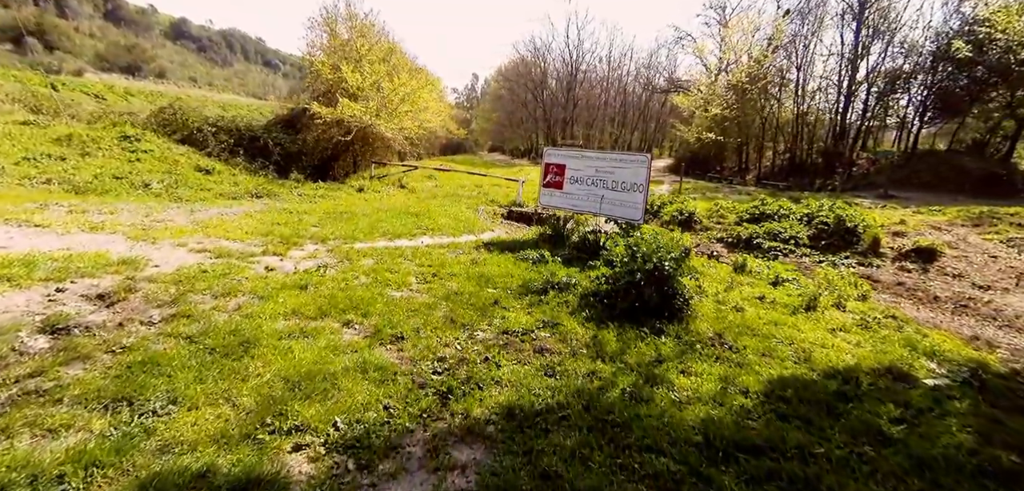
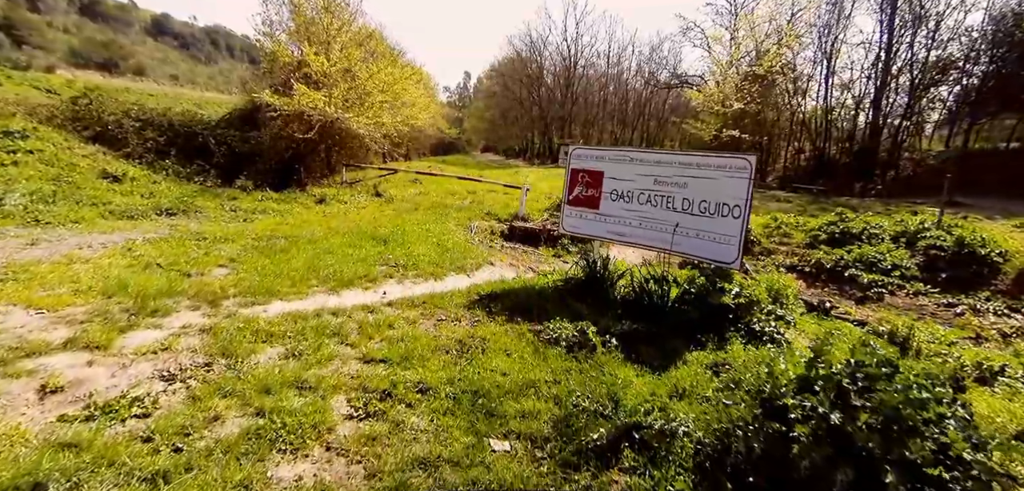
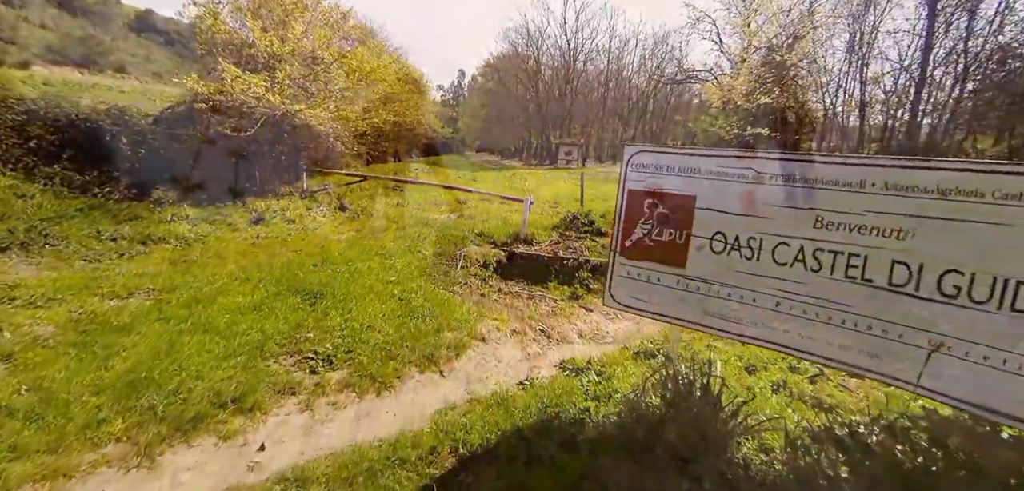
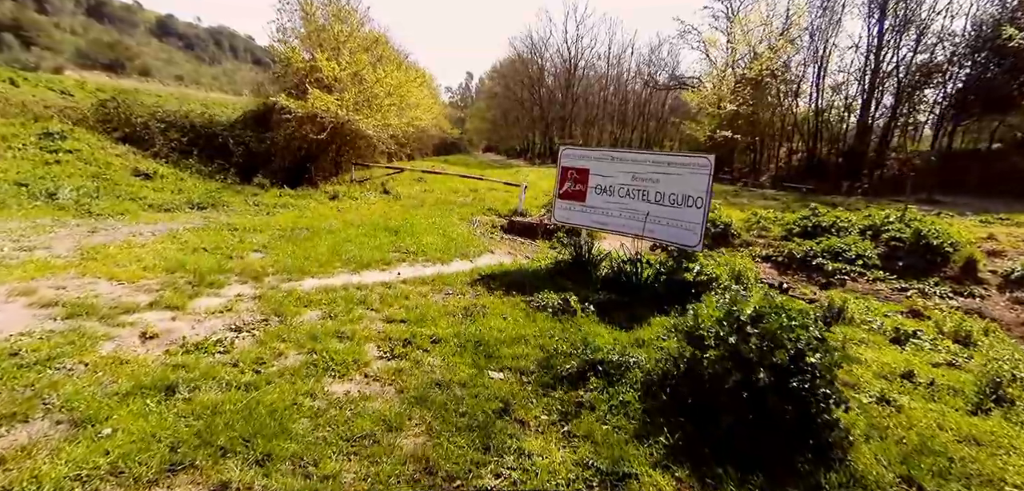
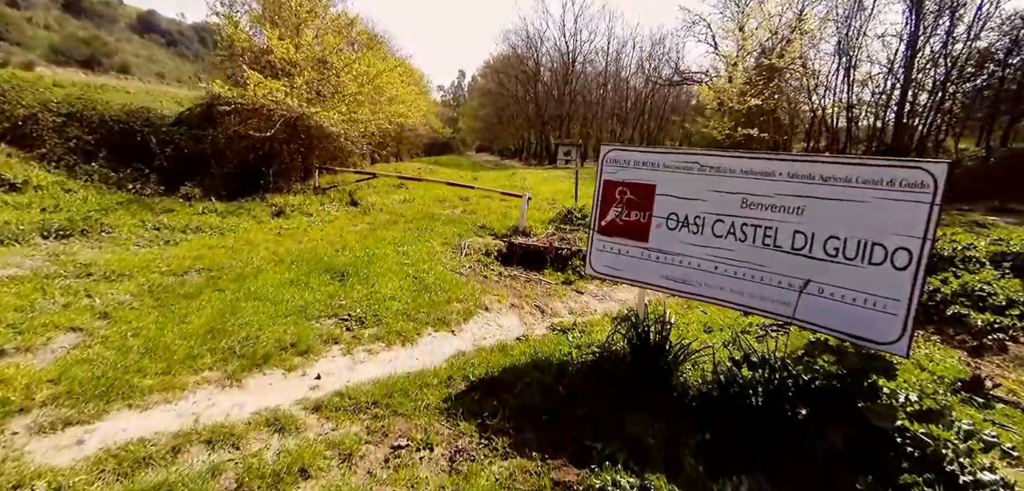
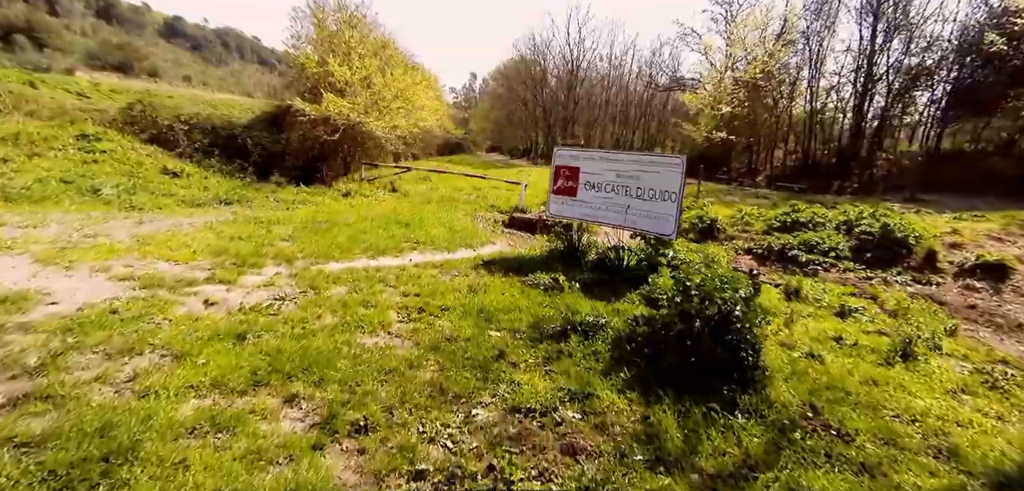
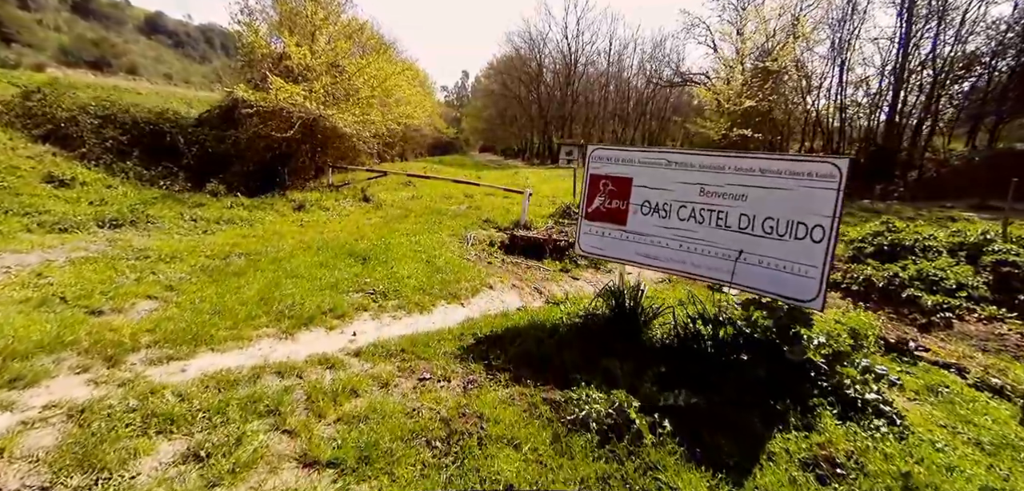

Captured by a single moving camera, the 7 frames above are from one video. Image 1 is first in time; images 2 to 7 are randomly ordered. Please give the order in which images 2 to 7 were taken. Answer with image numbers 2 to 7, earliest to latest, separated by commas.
6, 4, 2, 7, 5, 3
